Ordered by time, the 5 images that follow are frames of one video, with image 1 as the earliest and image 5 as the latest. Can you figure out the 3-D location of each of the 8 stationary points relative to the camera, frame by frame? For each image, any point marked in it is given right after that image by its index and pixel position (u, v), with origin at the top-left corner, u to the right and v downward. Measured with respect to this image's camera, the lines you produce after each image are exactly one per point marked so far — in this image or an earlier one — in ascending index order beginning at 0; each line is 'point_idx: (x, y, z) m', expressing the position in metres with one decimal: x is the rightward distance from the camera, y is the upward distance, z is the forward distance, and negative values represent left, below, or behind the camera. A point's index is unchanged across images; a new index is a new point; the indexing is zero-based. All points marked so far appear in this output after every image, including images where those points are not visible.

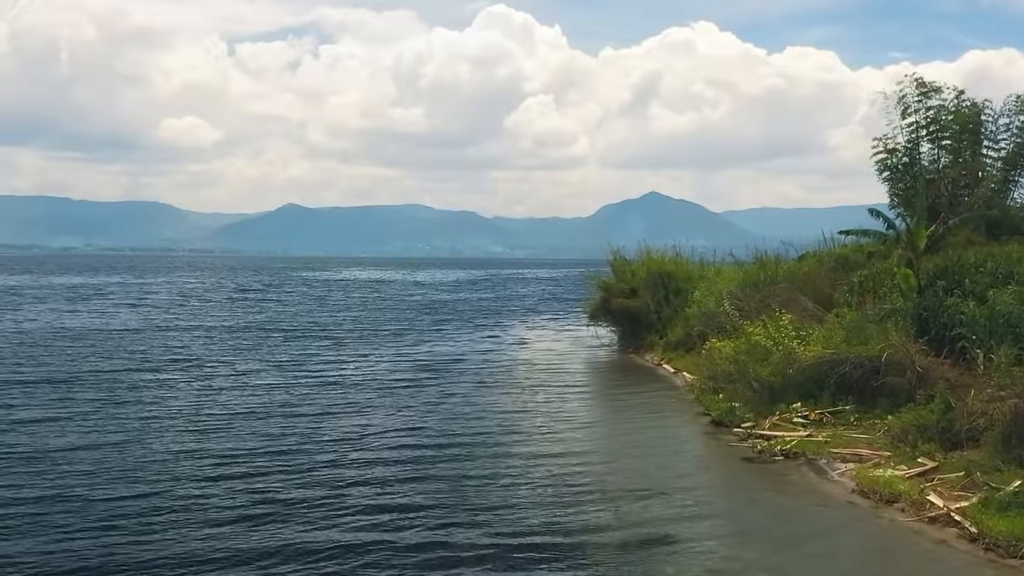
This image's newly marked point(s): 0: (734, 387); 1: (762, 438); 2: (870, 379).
0: (+4.7, -2.1, +18.4) m
1: (+4.5, -2.7, +15.7) m
2: (+6.9, -1.8, +16.9) m
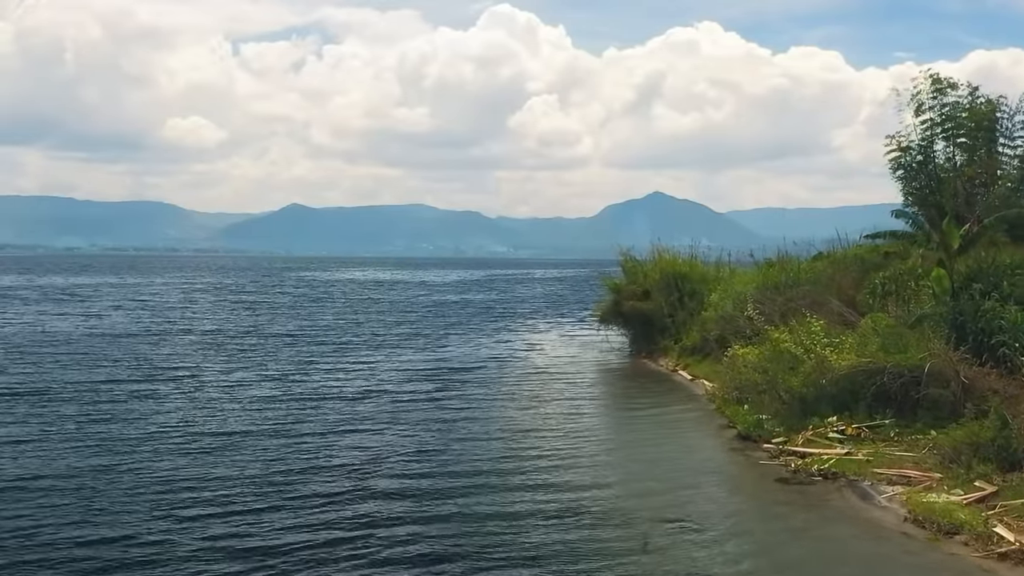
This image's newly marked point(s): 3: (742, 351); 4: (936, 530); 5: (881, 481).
0: (+4.9, -2.2, +17.1) m
1: (+4.6, -2.7, +14.4) m
2: (+7.1, -1.8, +15.6) m
3: (+5.2, -1.4, +19.9) m
4: (+5.2, -3.0, +10.8) m
5: (+5.3, -2.8, +12.7) m
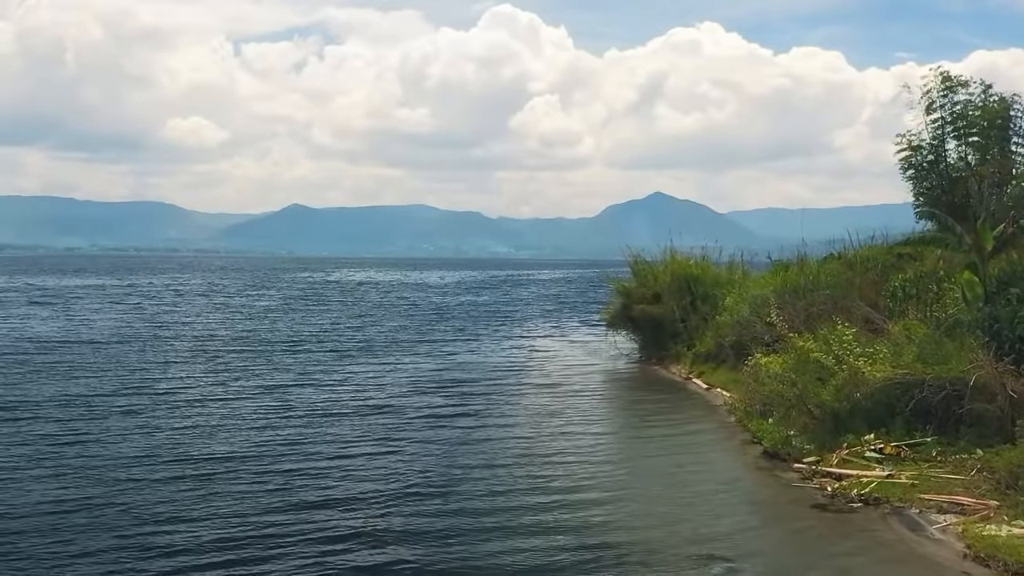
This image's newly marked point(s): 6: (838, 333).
0: (+5.0, -2.3, +15.9) m
1: (+4.8, -2.8, +13.2) m
2: (+7.2, -1.9, +14.4) m
3: (+5.4, -1.5, +18.7) m
4: (+5.3, -3.1, +9.6) m
5: (+5.5, -2.9, +11.5) m
6: (+6.5, -0.9, +17.4) m
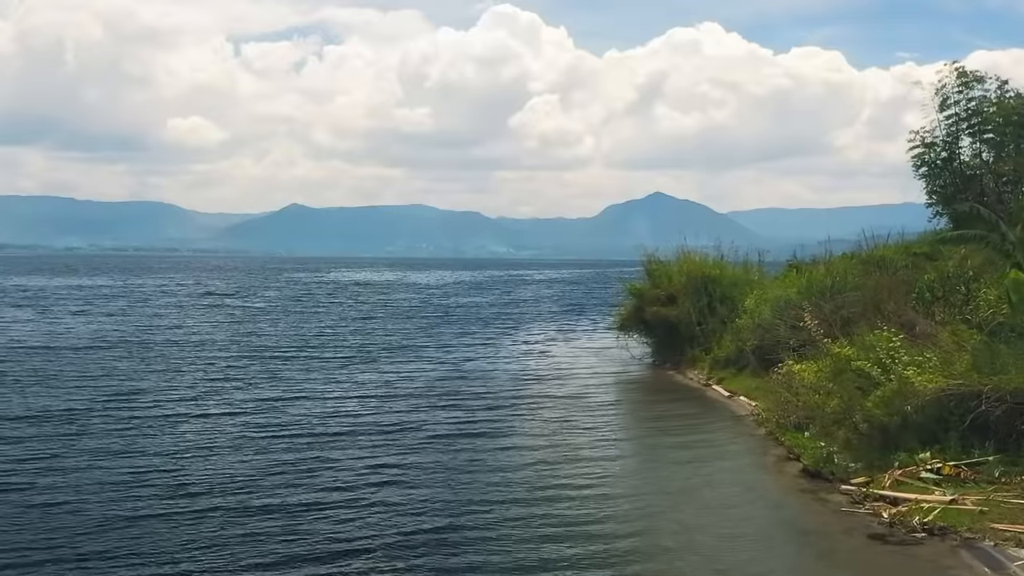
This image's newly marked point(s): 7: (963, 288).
0: (+5.3, -2.3, +14.5) m
1: (+5.0, -2.9, +11.8) m
2: (+7.5, -2.0, +13.0) m
3: (+5.6, -1.6, +17.3) m
4: (+5.6, -3.1, +8.2) m
5: (+5.7, -2.9, +10.1) m
6: (+6.7, -0.9, +16.0) m
7: (+10.2, 0.0, +19.6) m
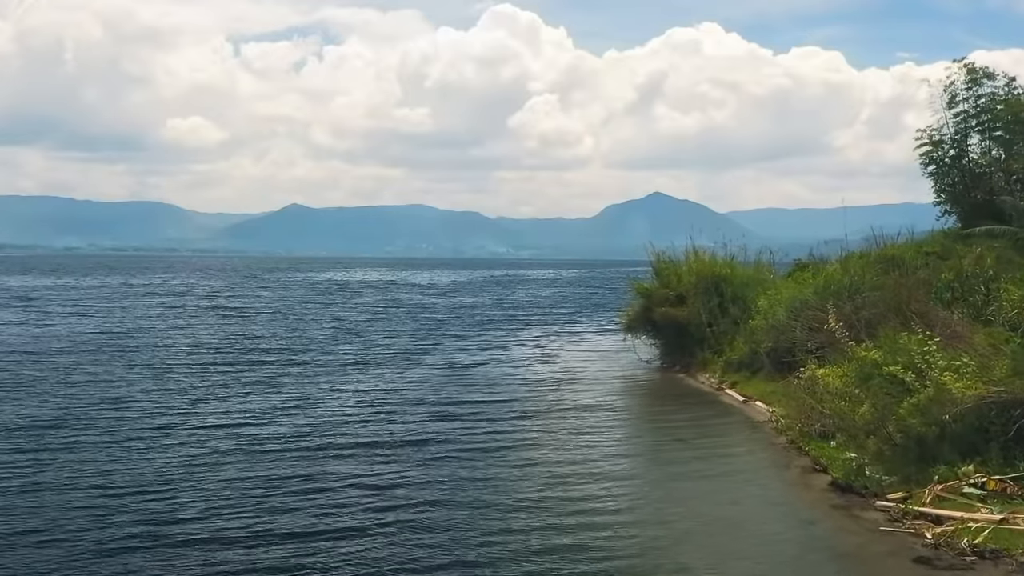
0: (+5.4, -2.3, +13.6) m
1: (+5.1, -2.9, +10.9) m
2: (+7.6, -2.0, +12.1) m
3: (+5.7, -1.6, +16.3) m
4: (+5.7, -3.1, +7.2) m
5: (+5.8, -2.9, +9.2) m
6: (+6.8, -0.9, +15.0) m
7: (+10.3, 0.0, +18.6) m
